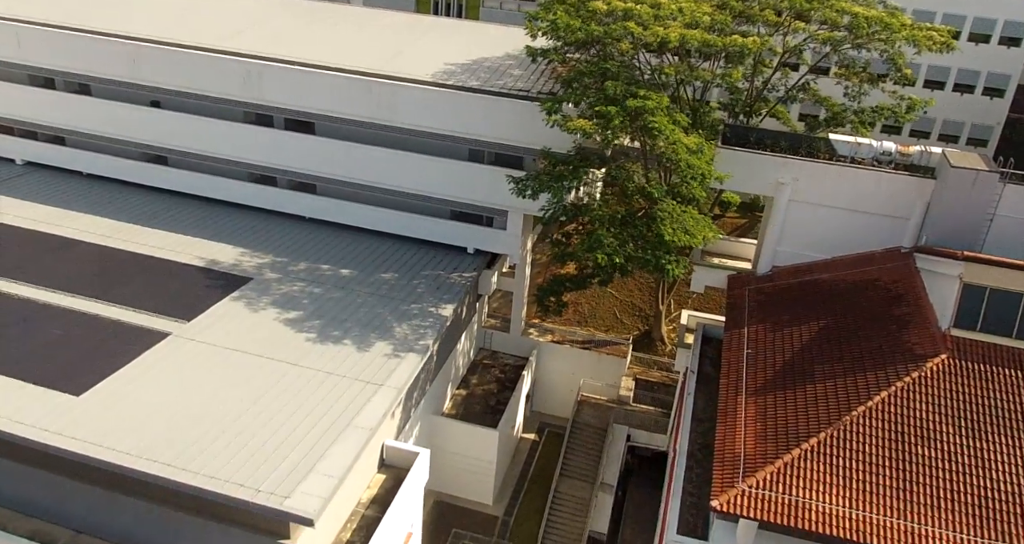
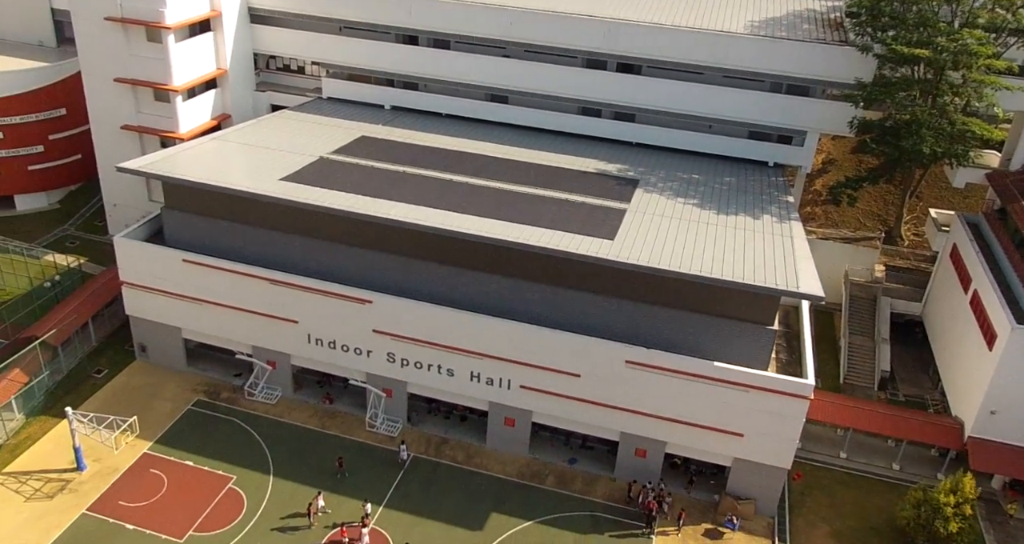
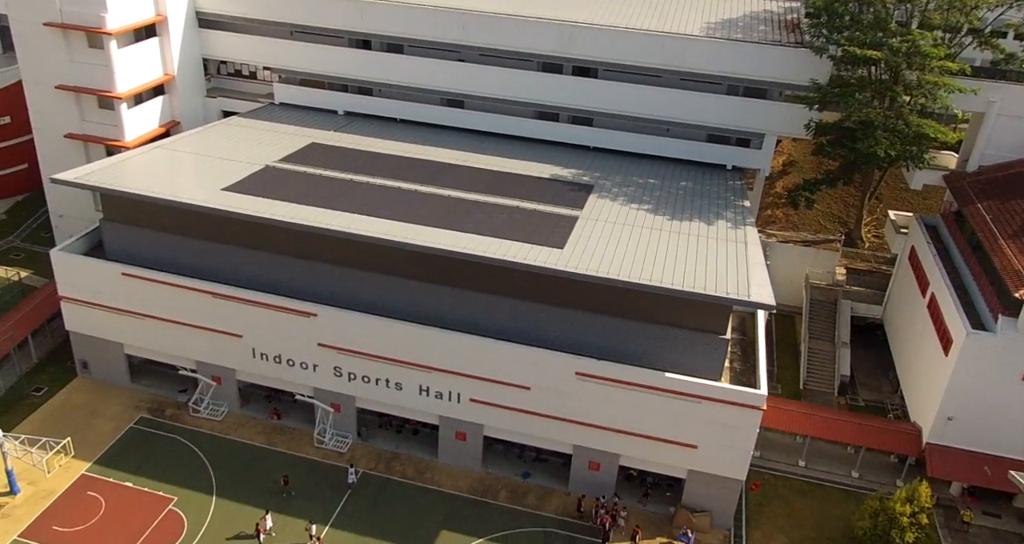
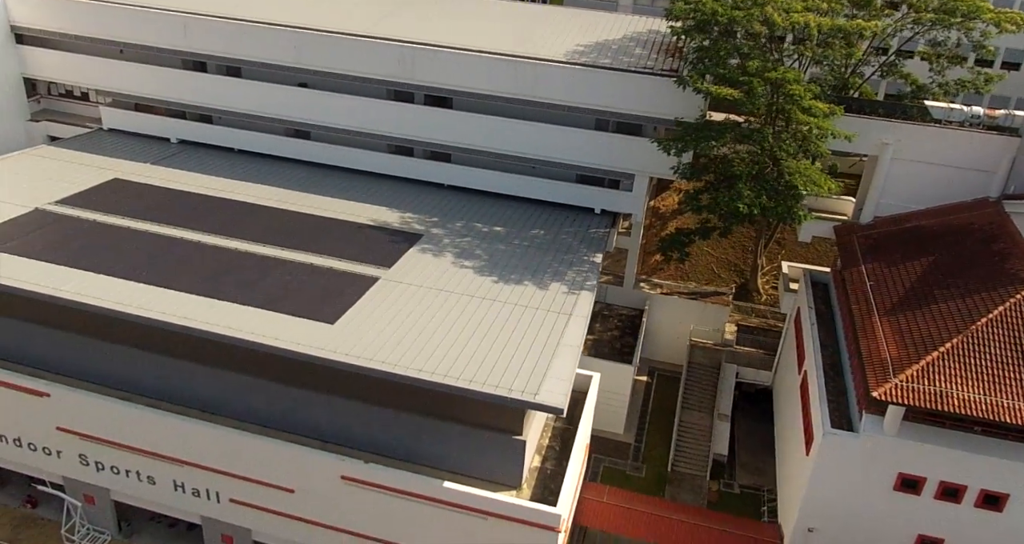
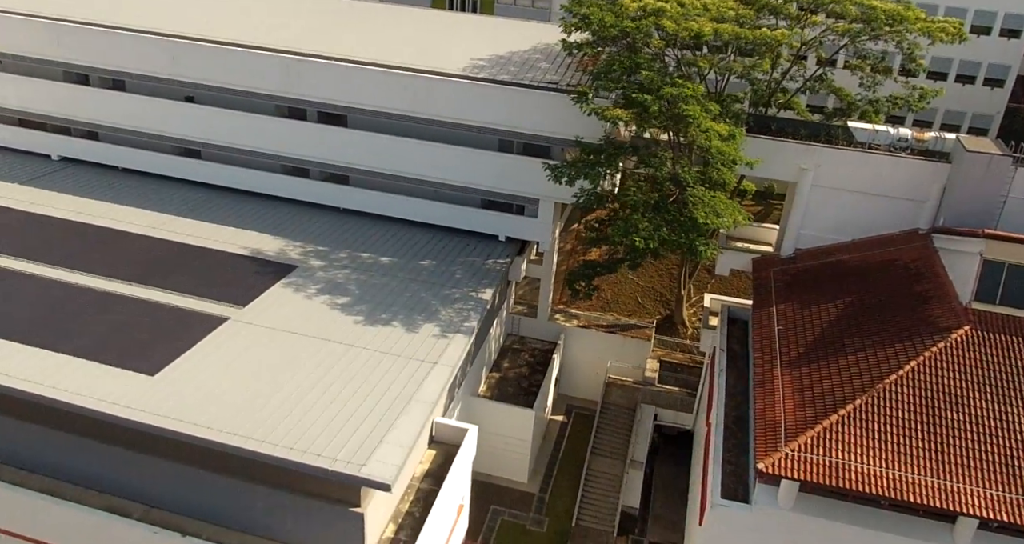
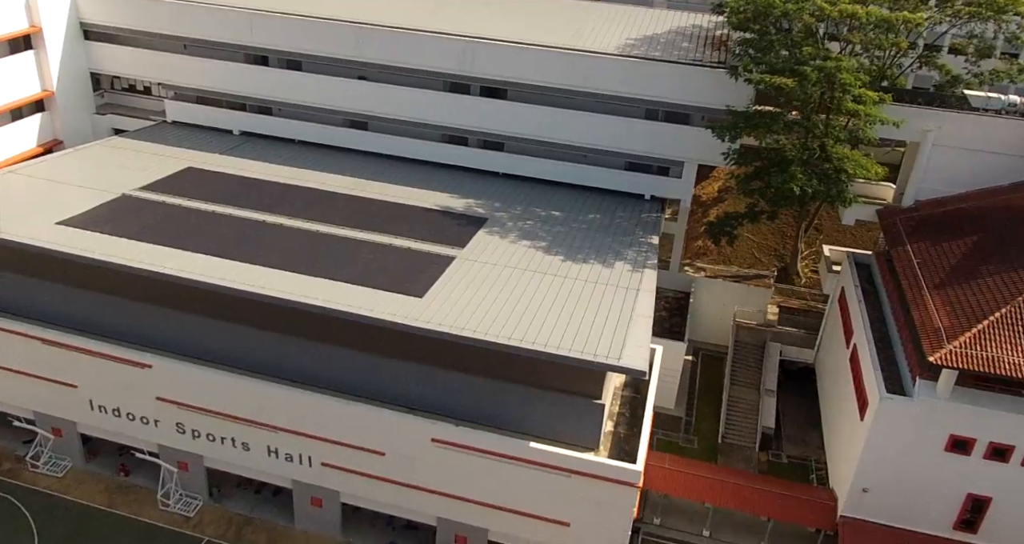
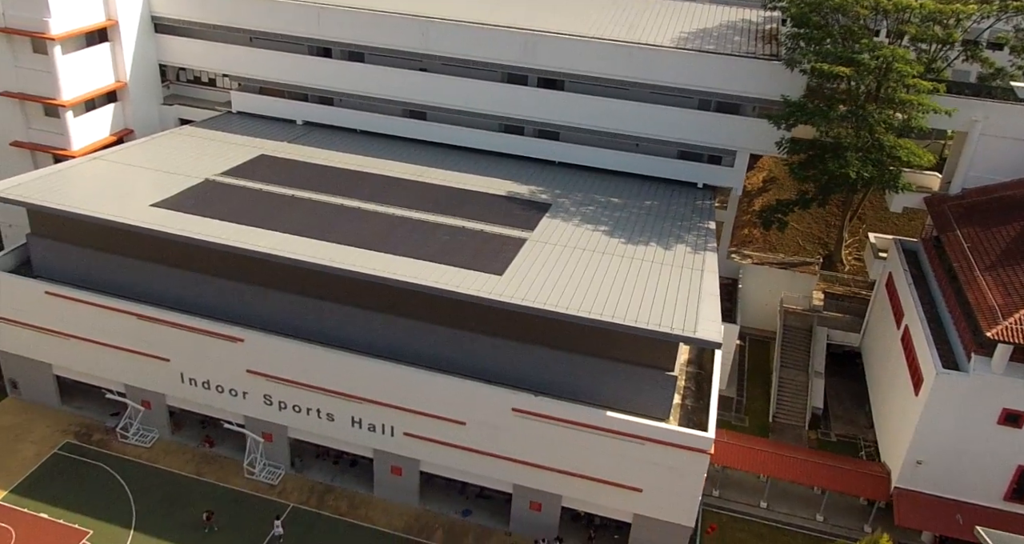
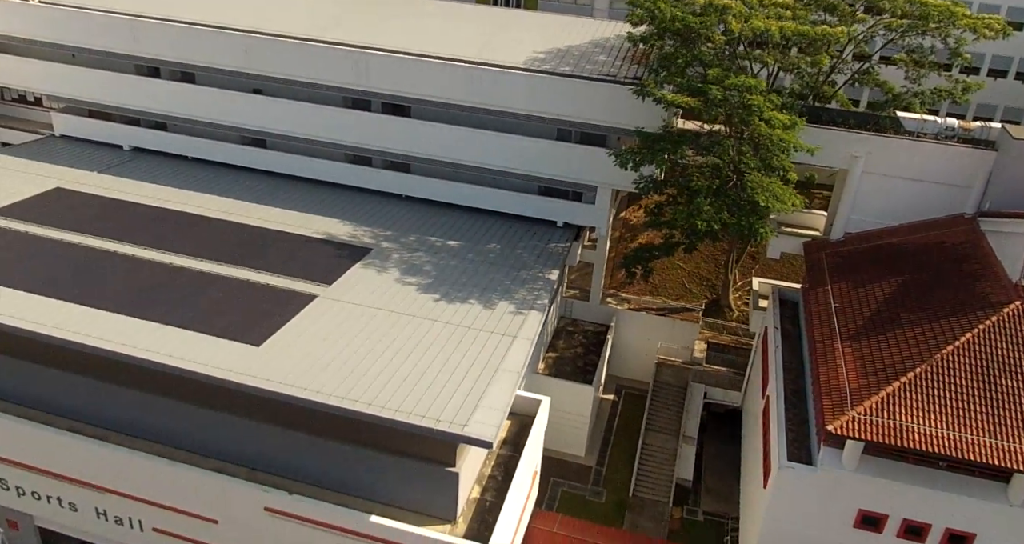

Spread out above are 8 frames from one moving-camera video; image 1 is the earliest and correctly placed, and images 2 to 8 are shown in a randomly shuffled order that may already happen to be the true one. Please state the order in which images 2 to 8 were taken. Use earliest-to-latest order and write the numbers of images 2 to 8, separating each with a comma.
5, 8, 4, 6, 7, 3, 2
